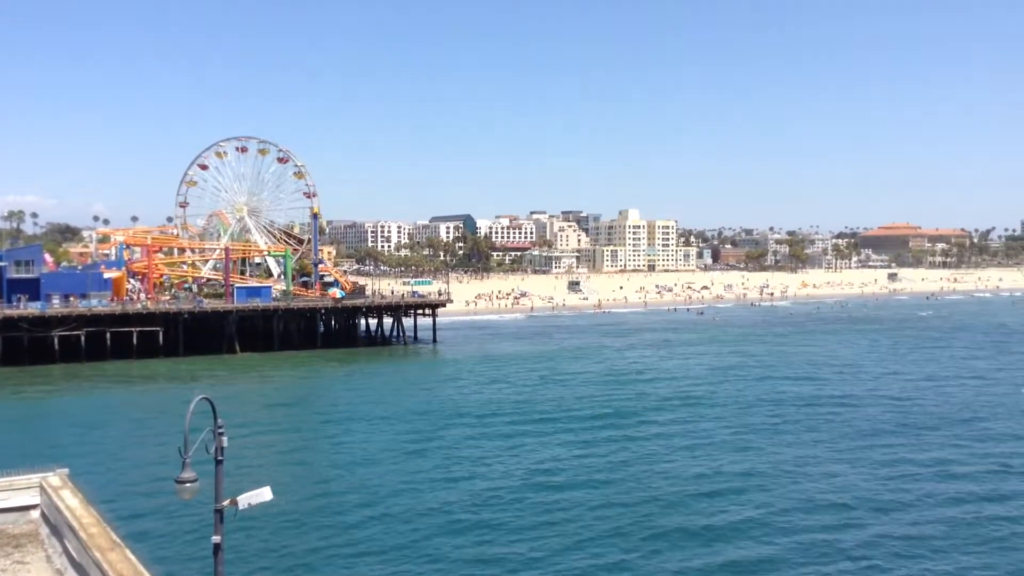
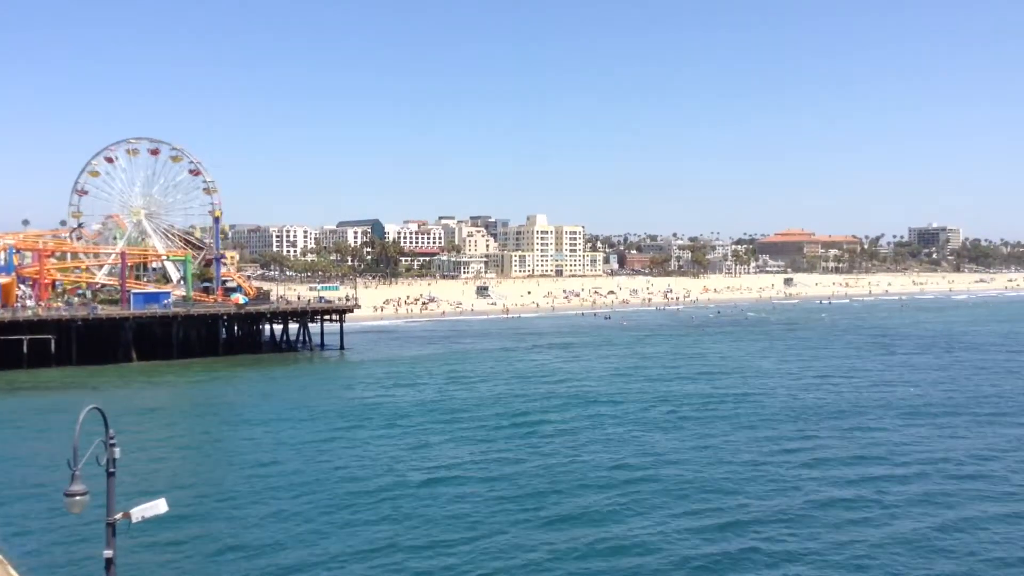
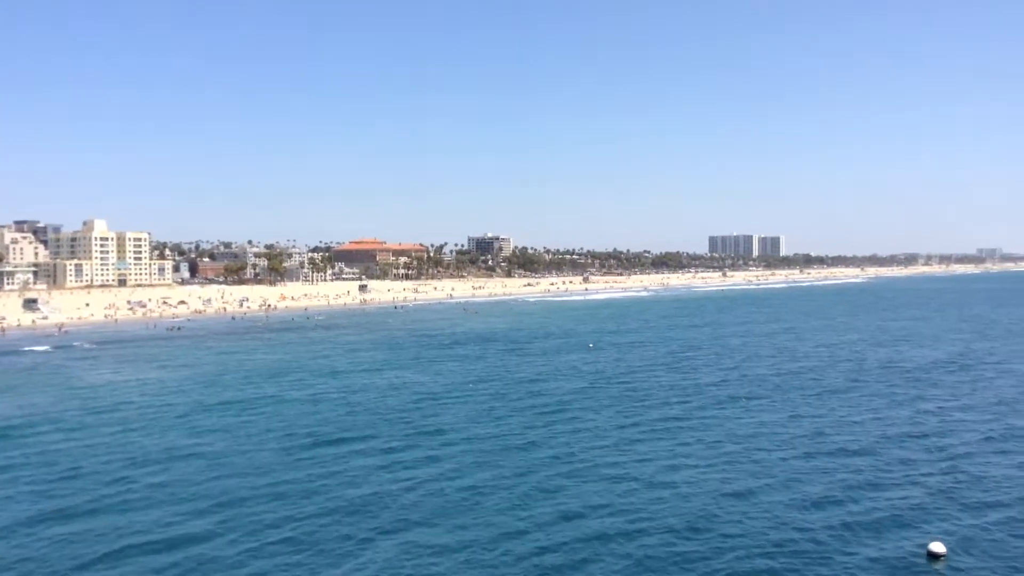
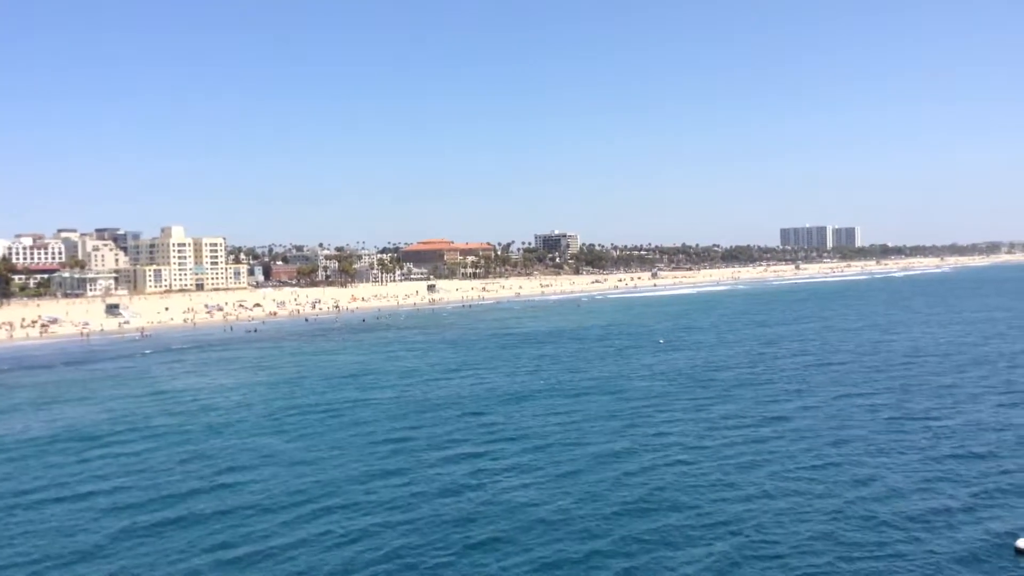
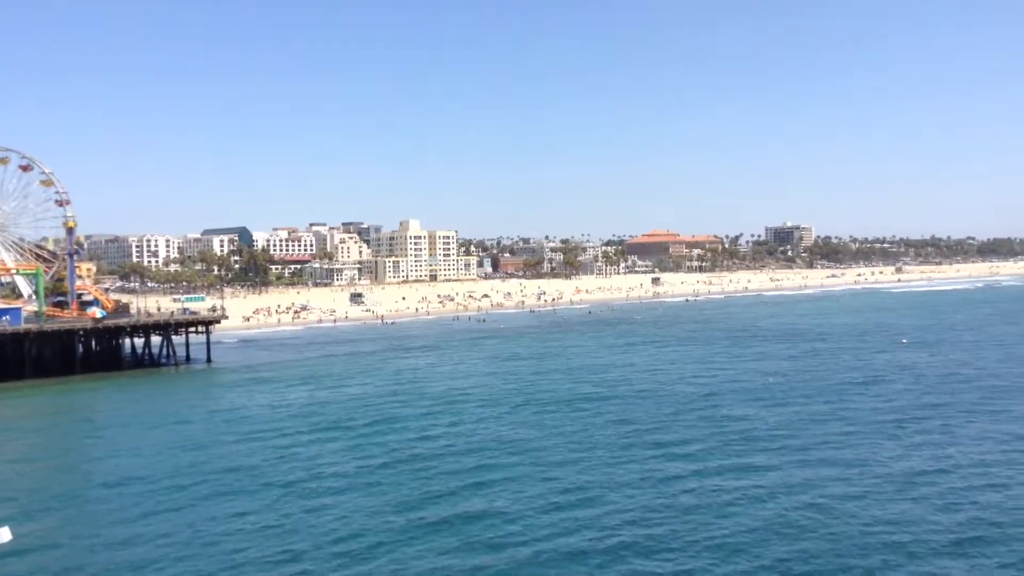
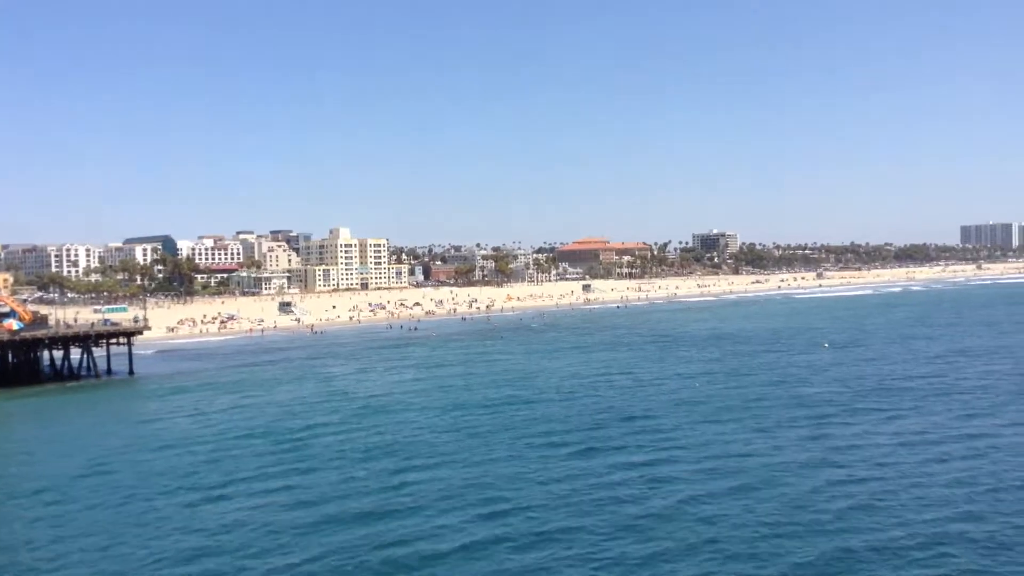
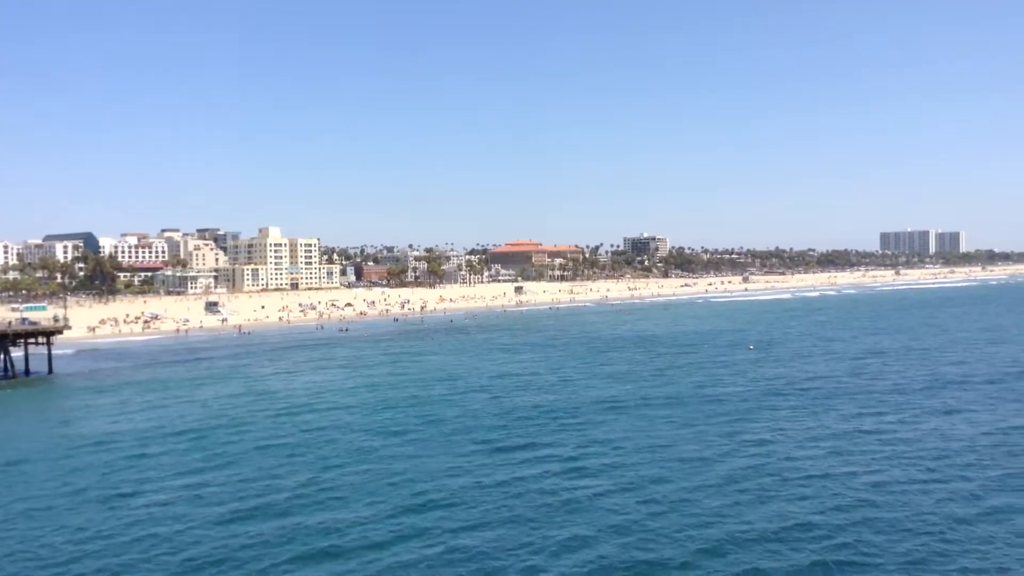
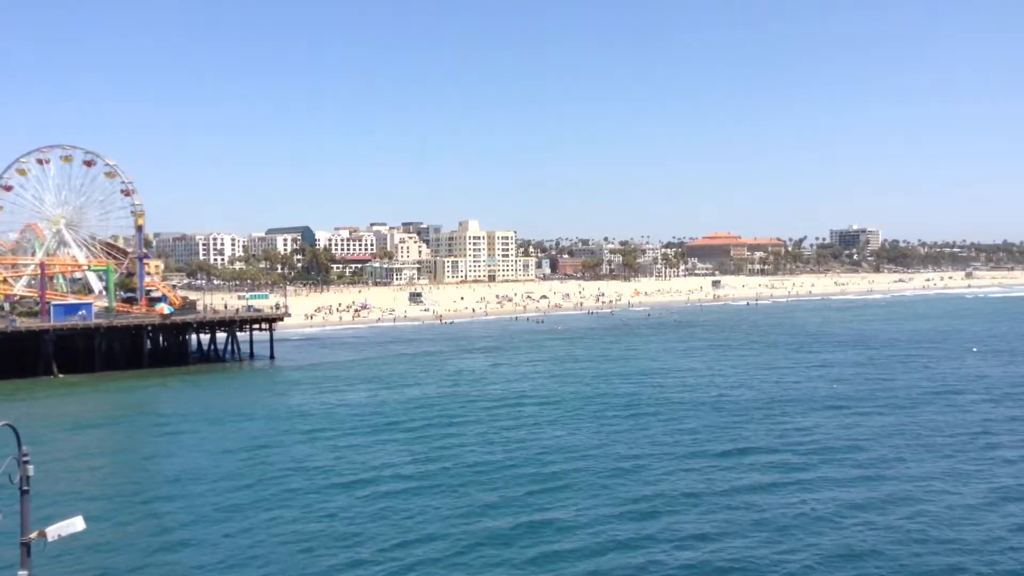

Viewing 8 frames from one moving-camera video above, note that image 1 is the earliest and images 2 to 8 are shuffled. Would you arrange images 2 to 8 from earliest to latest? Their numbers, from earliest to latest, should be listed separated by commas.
2, 8, 5, 6, 7, 4, 3
